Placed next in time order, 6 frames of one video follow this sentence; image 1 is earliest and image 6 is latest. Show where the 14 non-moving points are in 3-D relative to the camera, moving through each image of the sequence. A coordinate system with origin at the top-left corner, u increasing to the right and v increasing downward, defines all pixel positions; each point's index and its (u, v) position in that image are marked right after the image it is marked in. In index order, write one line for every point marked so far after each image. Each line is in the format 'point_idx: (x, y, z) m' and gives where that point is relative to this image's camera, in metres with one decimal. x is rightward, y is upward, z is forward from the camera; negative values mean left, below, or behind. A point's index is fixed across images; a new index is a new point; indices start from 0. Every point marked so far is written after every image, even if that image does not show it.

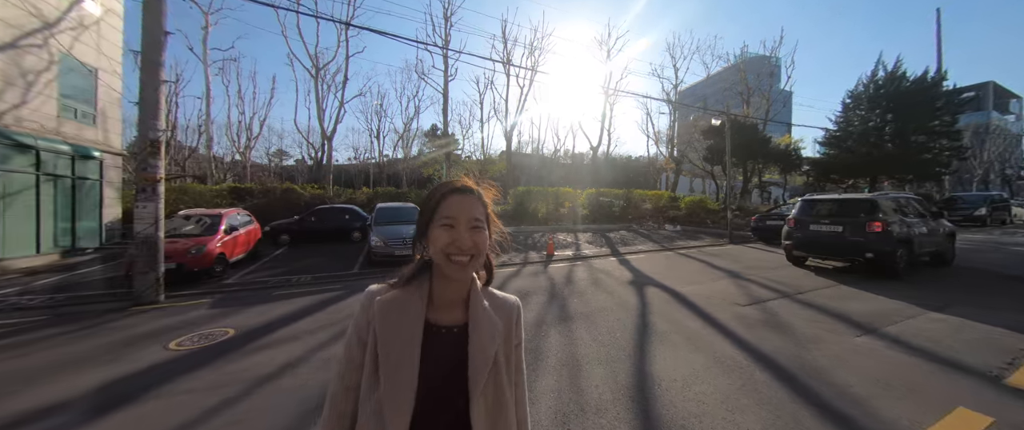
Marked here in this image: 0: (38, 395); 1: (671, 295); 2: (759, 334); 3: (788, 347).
0: (-5.2, -2.0, +3.2) m
1: (+2.9, -1.5, +5.5) m
2: (+3.2, -1.6, +3.9) m
3: (+3.3, -1.6, +3.5) m
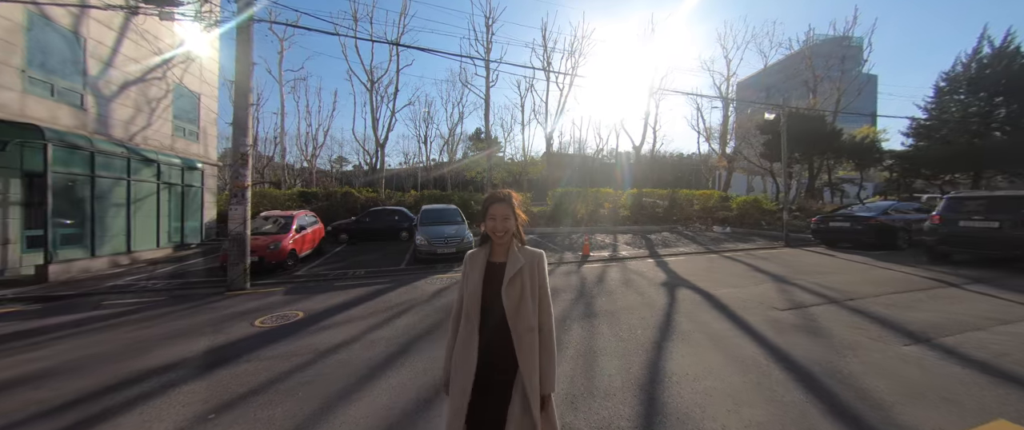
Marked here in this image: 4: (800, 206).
0: (-4.9, -2.0, +4.2) m
1: (+3.4, -1.5, +5.4) m
2: (+3.5, -1.6, +3.7) m
3: (+3.5, -1.6, +3.4) m
4: (+16.8, +0.6, +17.4) m
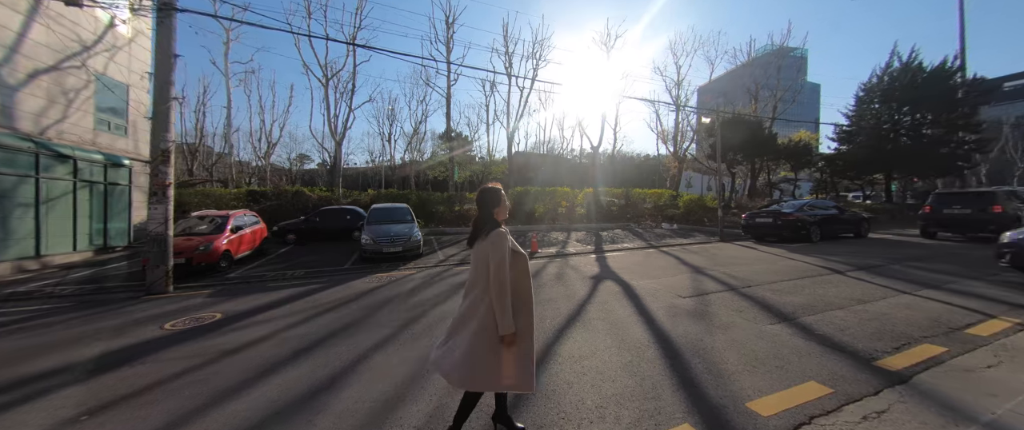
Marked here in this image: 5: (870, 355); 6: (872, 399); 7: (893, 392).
0: (-6.1, -2.0, +3.9) m
1: (+2.1, -1.4, +5.7) m
2: (+2.3, -1.5, +4.1) m
3: (+2.3, -1.5, +3.7) m
4: (+14.4, +0.7, +18.8) m
5: (+3.7, -1.5, +3.0) m
6: (+2.9, -1.5, +2.4) m
7: (+3.2, -1.5, +2.4) m
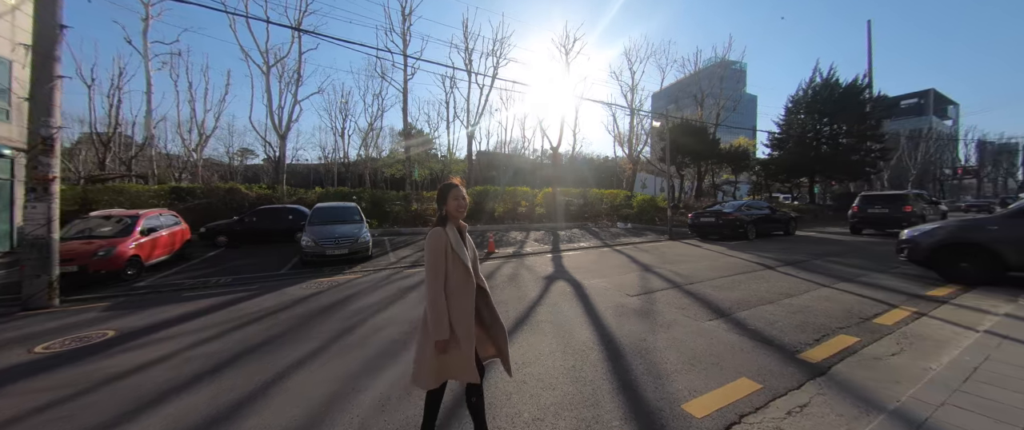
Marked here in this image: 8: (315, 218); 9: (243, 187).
0: (-6.8, -2.0, +2.9) m
1: (+1.2, -1.4, +5.7) m
2: (+1.5, -1.5, +4.1) m
3: (+1.6, -1.5, +3.7) m
4: (+12.0, +0.8, +20.0) m
5: (+3.1, -1.4, +3.2) m
6: (+2.3, -1.5, +2.4) m
7: (+2.6, -1.5, +2.5) m
8: (-6.3, -0.1, +9.4) m
9: (-13.9, +1.4, +15.2) m
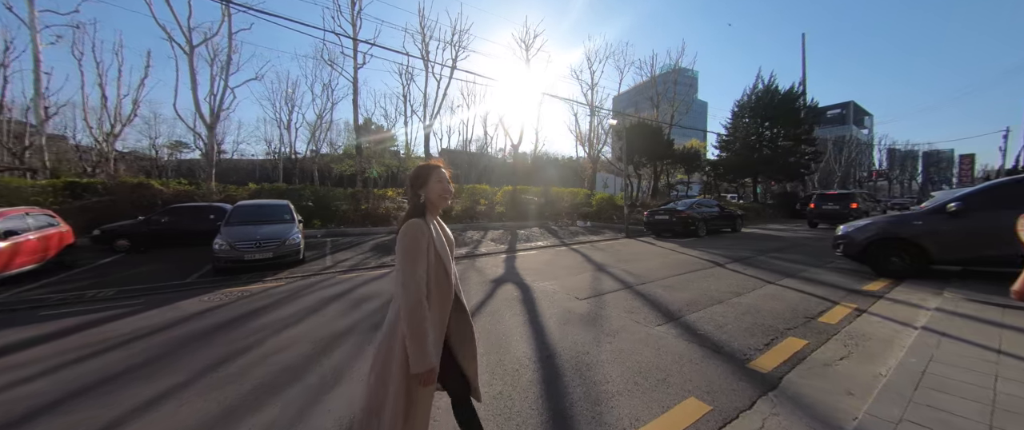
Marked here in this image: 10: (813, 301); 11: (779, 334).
0: (-7.5, -1.9, +1.6) m
1: (+0.1, -1.4, +5.2) m
2: (+0.7, -1.4, +3.6) m
3: (+0.8, -1.4, +3.3) m
4: (+9.4, +0.9, +20.6) m
5: (+2.3, -1.4, +2.9) m
6: (+1.7, -1.4, +2.1) m
7: (+1.9, -1.4, +2.2) m
8: (-7.6, -0.1, +8.1) m
9: (-15.8, +1.4, +13.1) m
10: (+4.3, -1.2, +4.2) m
11: (+3.0, -1.3, +3.3) m
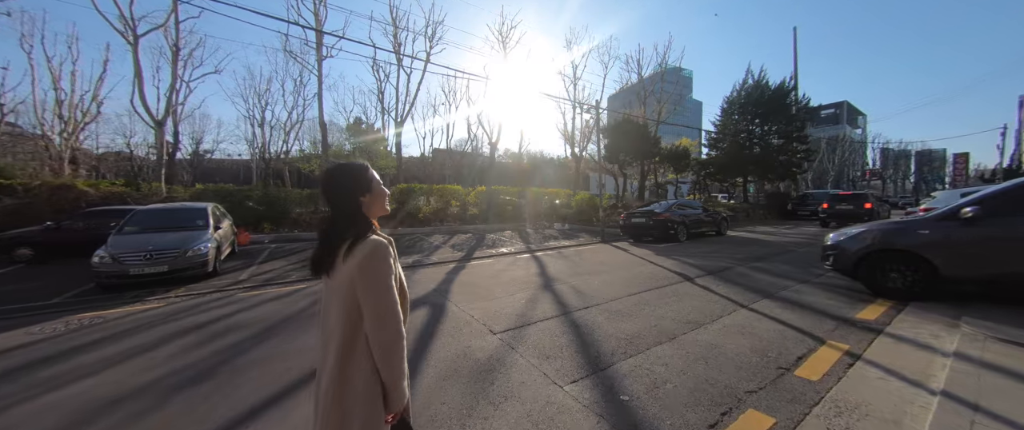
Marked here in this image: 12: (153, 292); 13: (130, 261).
0: (-8.8, -2.1, +0.5) m
1: (-1.2, -1.5, +4.1) m
2: (-0.6, -1.5, +2.6) m
3: (-0.5, -1.5, +2.2) m
4: (+7.9, +0.8, +19.6) m
5: (+1.0, -1.5, +1.9) m
6: (+0.4, -1.5, +1.0) m
7: (+0.6, -1.5, +1.2) m
8: (-9.0, -0.2, +7.0) m
9: (-17.2, +1.2, +11.9) m
10: (+3.0, -1.3, +3.2) m
11: (+1.7, -1.4, +2.2) m
12: (-7.2, -1.6, +6.0) m
13: (-7.9, -1.0, +6.1) m
